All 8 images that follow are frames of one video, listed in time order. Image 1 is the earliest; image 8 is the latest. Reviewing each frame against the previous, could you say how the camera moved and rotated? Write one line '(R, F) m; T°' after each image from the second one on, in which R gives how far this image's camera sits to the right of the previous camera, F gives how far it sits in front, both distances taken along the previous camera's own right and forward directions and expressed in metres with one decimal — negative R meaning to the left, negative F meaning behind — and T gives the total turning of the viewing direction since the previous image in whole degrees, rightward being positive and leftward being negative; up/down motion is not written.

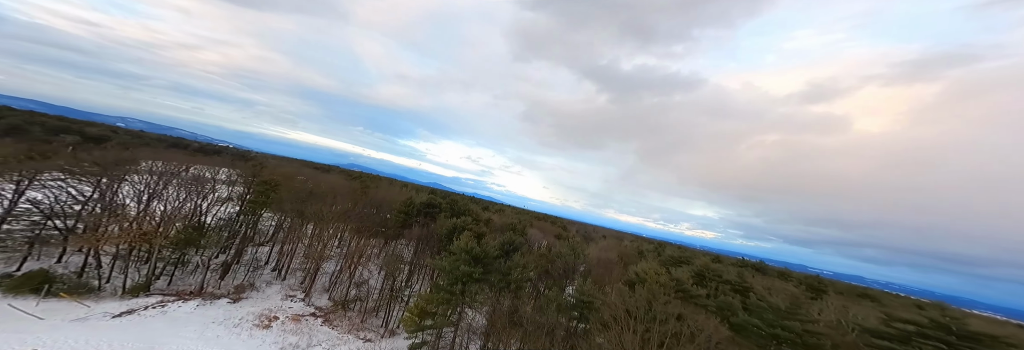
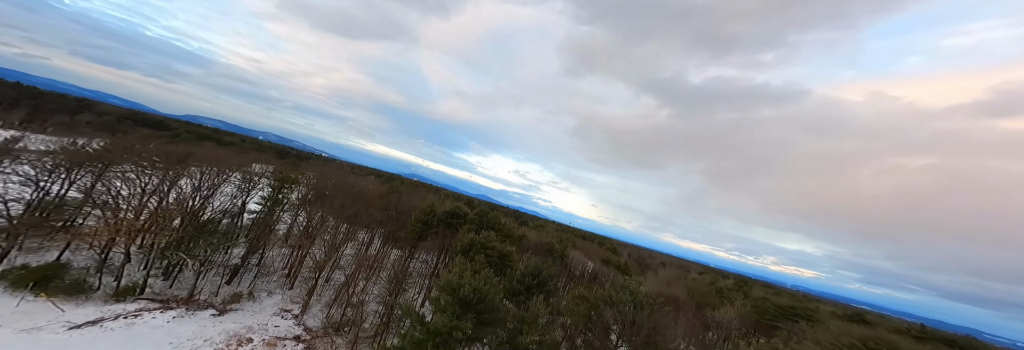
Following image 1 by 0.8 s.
(+0.6, +4.0) m; -10°
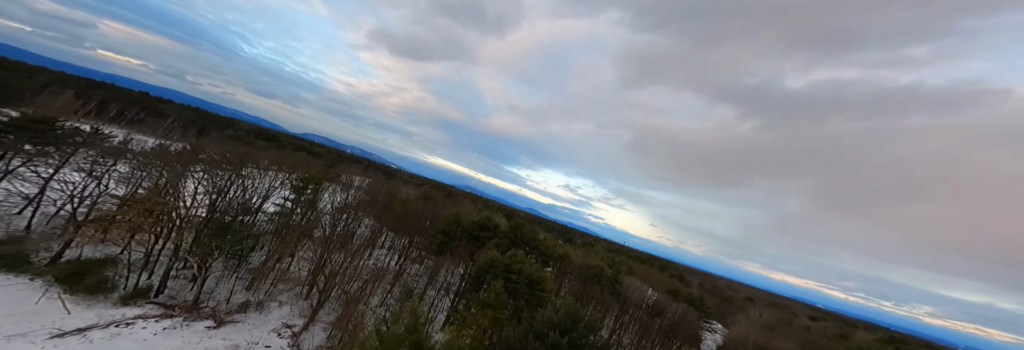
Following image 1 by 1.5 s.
(+0.7, +3.3) m; -10°
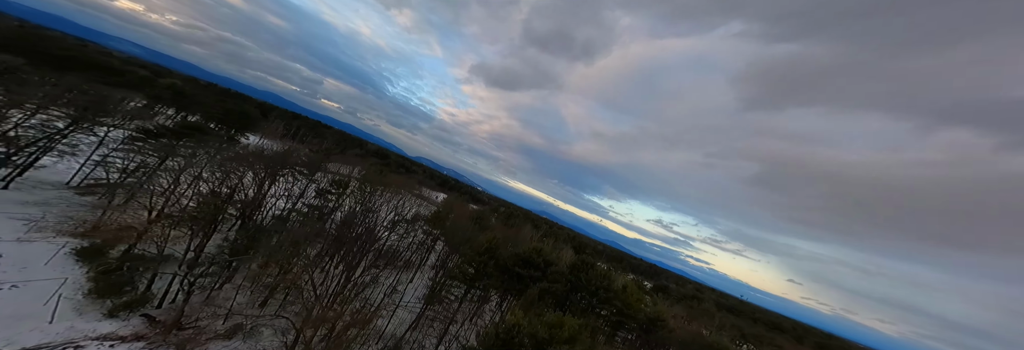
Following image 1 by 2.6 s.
(+1.1, +5.4) m; -17°
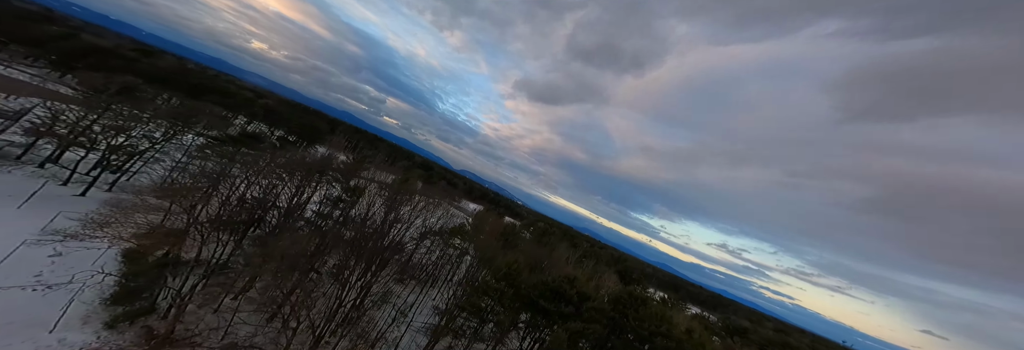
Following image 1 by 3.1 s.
(+0.7, +2.4) m; -9°
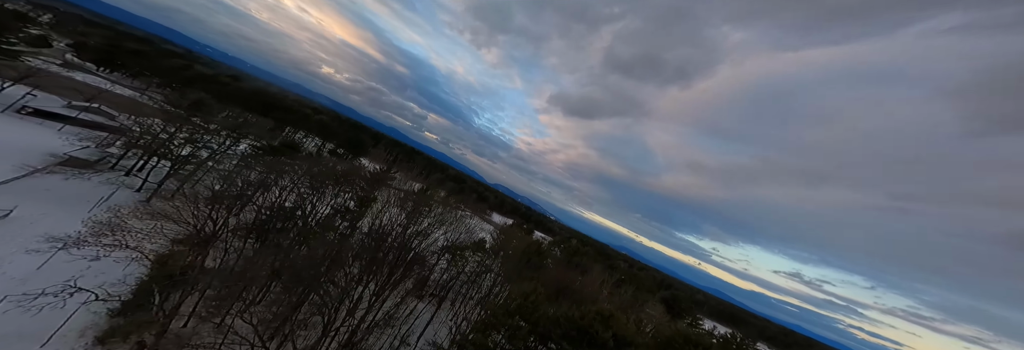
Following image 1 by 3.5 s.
(+0.5, +2.1) m; -7°
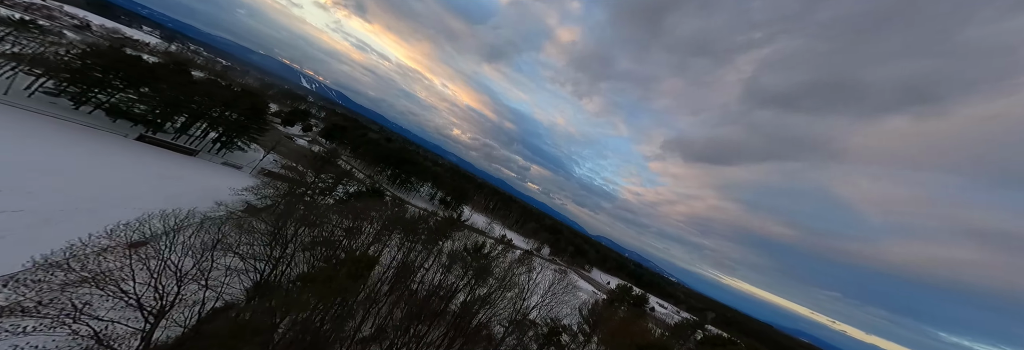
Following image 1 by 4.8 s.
(+0.3, +7.7) m; -21°
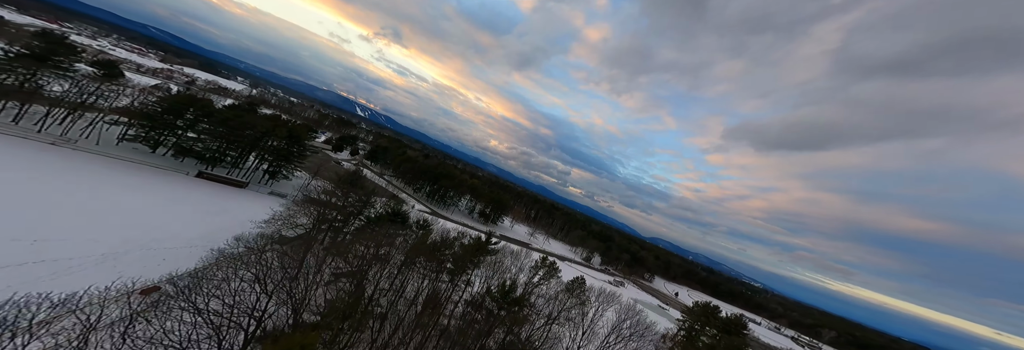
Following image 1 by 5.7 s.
(-0.1, +7.3) m; -8°
